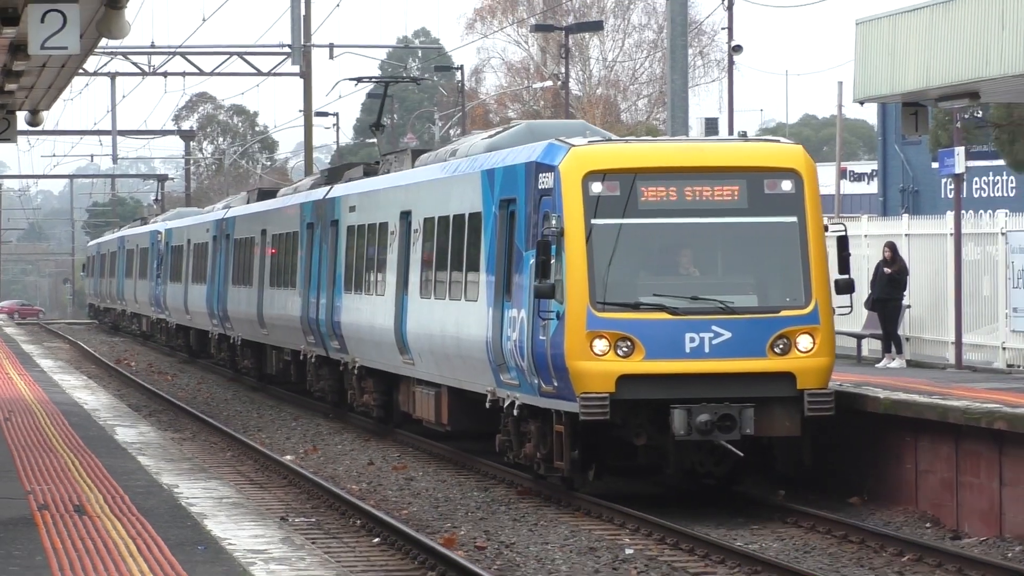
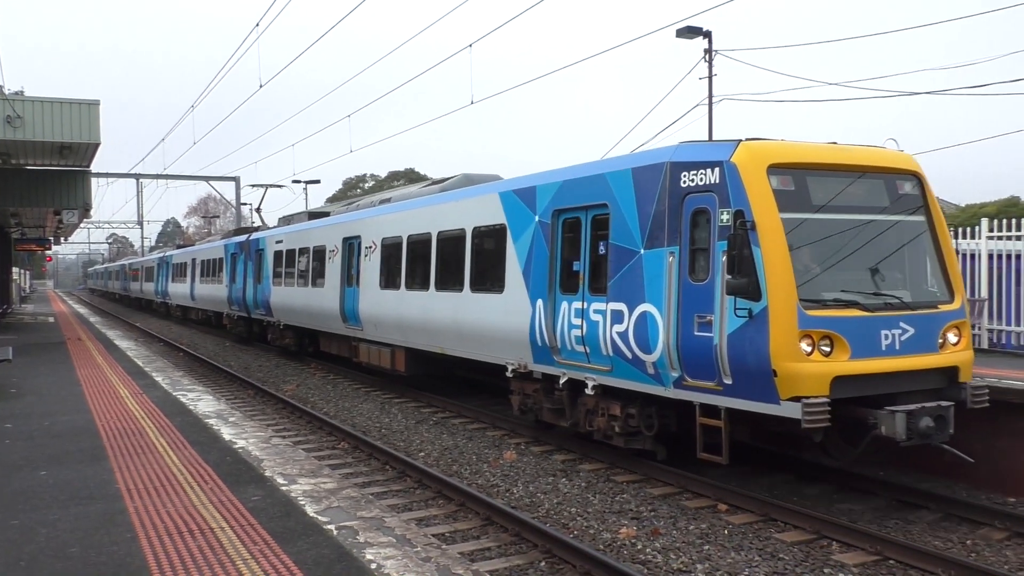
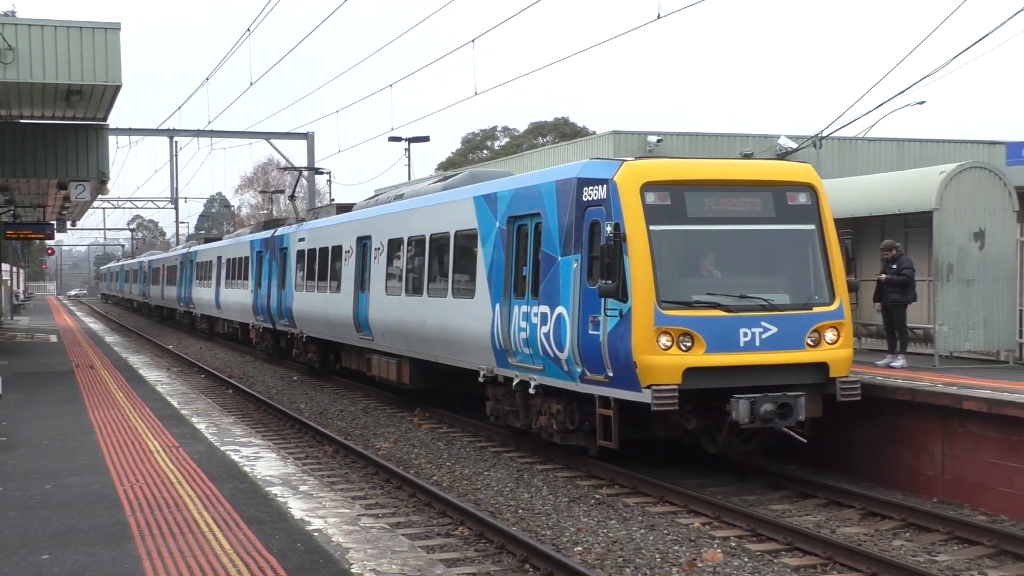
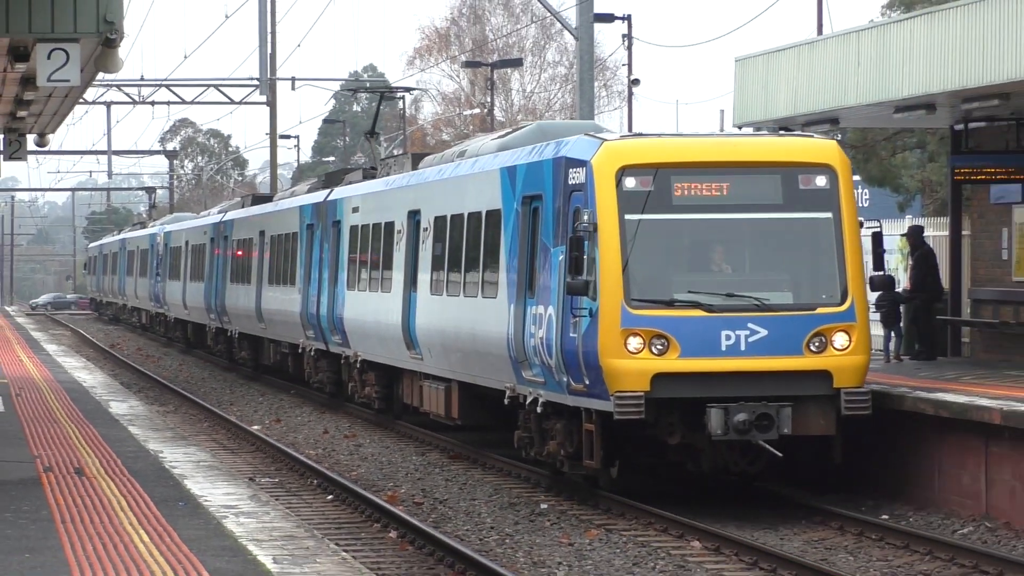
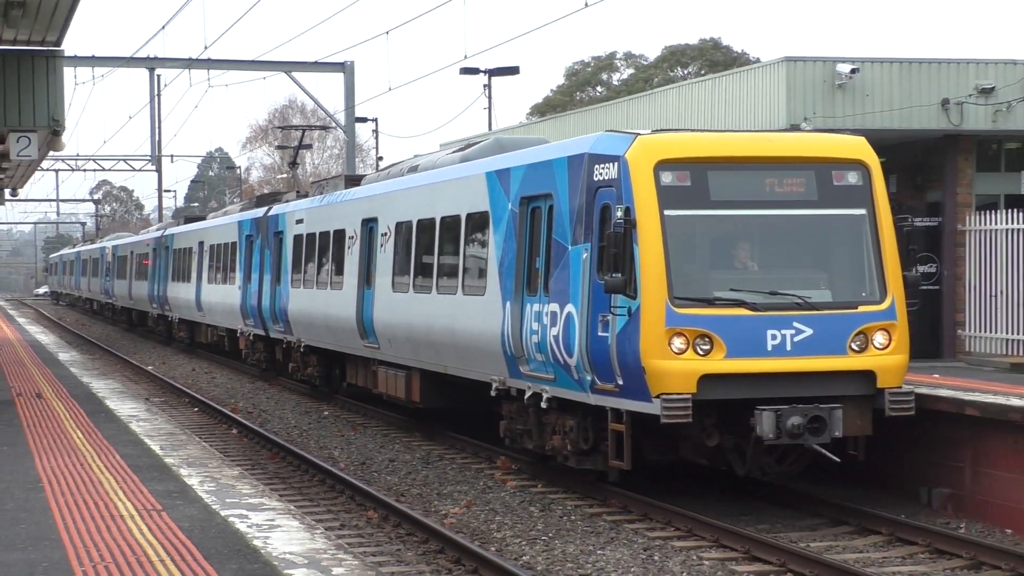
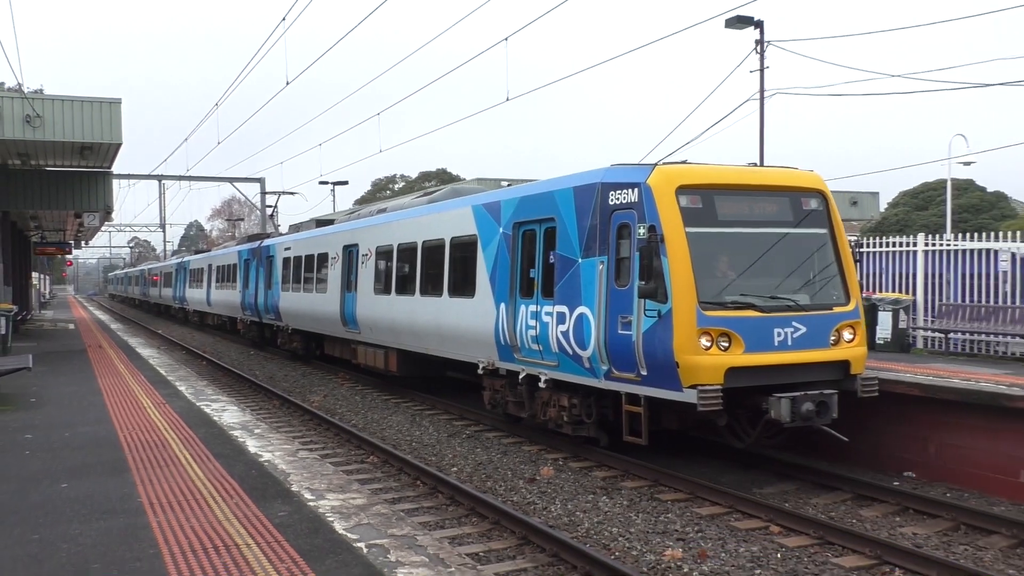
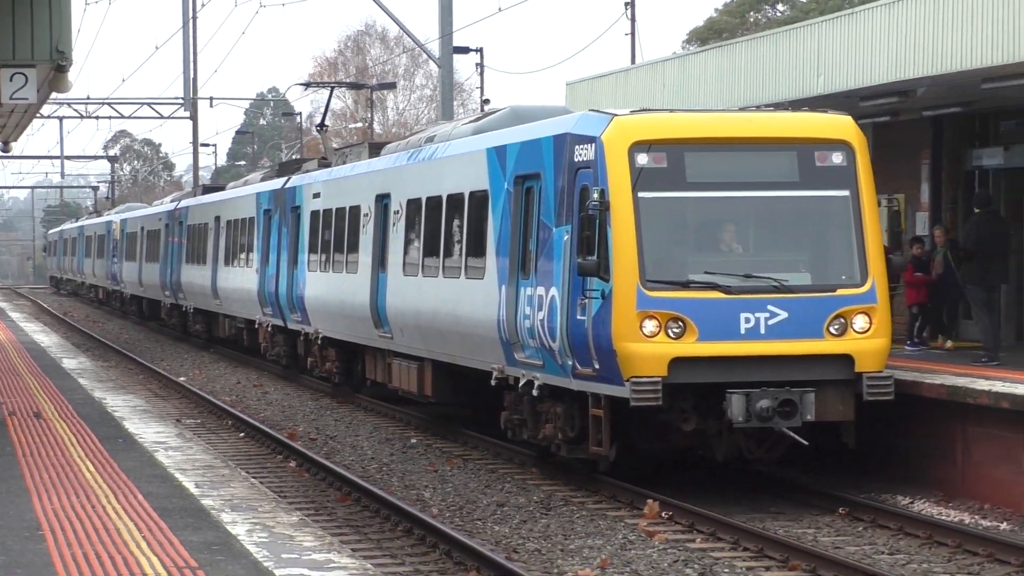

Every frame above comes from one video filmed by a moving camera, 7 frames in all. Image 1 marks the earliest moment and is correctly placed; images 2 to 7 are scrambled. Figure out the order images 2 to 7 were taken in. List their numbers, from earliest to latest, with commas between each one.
4, 7, 5, 3, 6, 2
